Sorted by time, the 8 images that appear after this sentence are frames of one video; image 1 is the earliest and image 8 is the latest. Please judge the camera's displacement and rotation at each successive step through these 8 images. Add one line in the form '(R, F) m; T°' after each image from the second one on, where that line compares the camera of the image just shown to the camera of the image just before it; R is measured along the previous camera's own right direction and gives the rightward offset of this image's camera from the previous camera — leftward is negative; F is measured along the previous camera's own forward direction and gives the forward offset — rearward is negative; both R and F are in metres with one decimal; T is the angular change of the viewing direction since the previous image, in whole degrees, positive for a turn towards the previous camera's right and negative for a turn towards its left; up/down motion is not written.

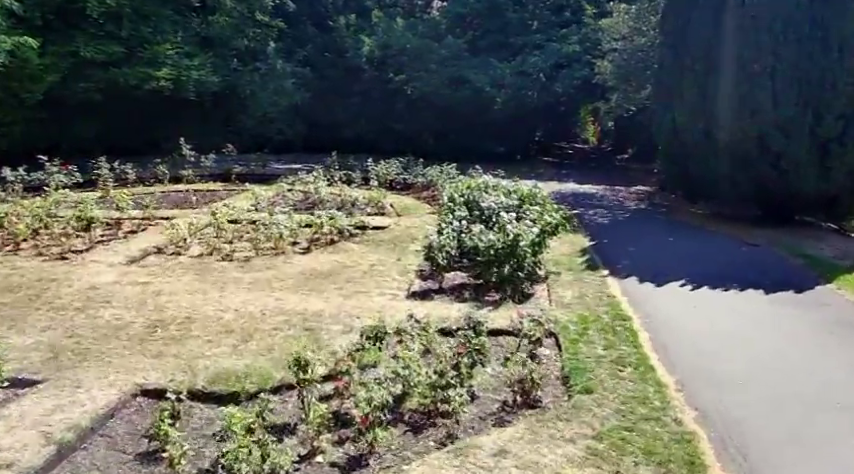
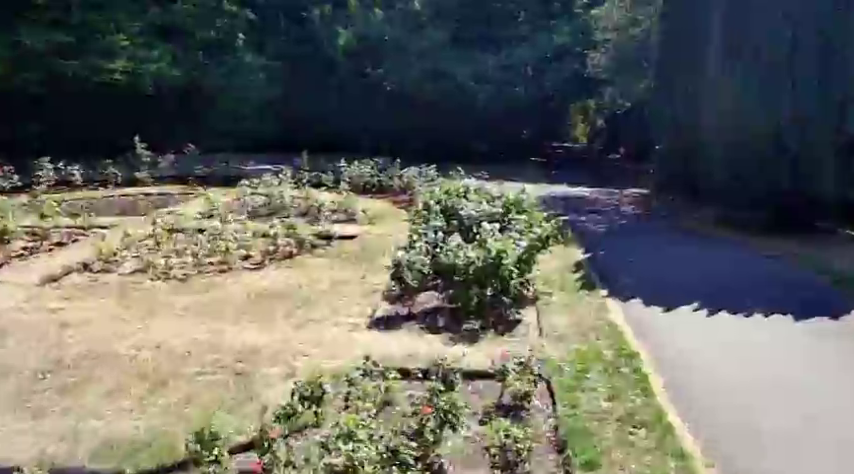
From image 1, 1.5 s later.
(+0.1, +0.8) m; +1°
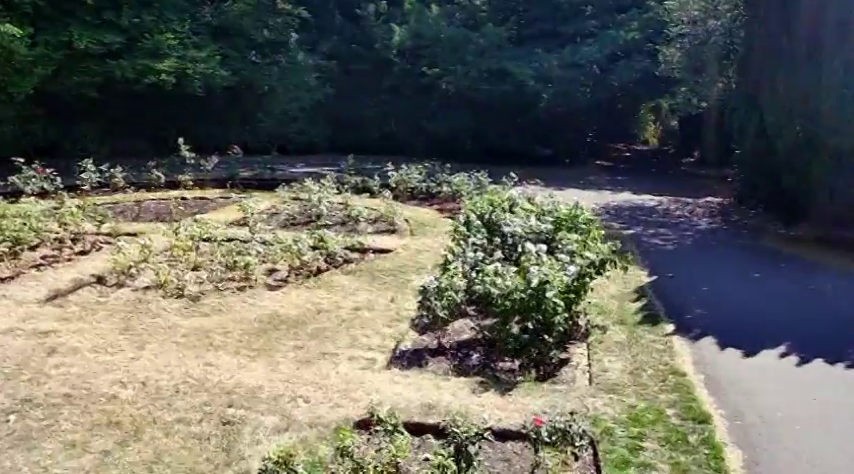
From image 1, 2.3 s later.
(+0.2, +0.6) m; -6°
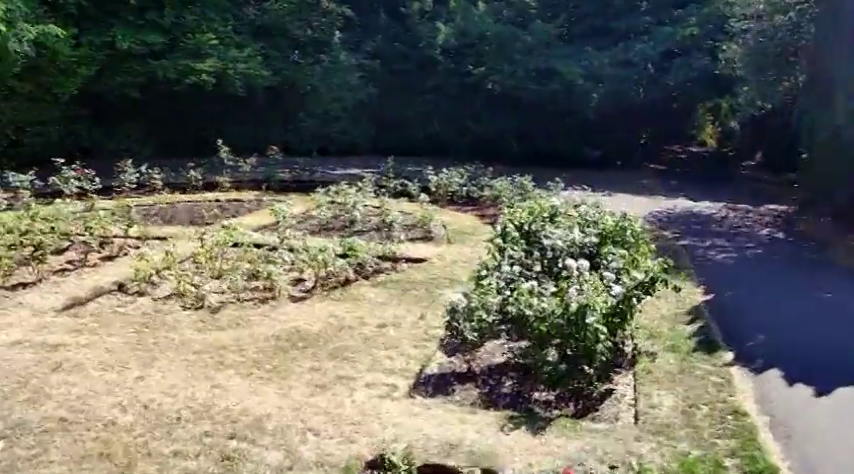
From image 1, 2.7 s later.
(+0.1, +0.3) m; -4°
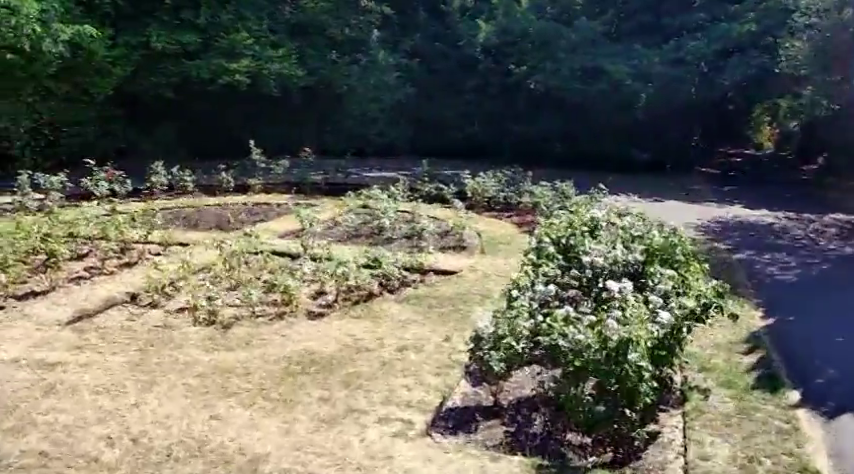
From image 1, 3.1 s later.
(+0.1, +0.3) m; -4°
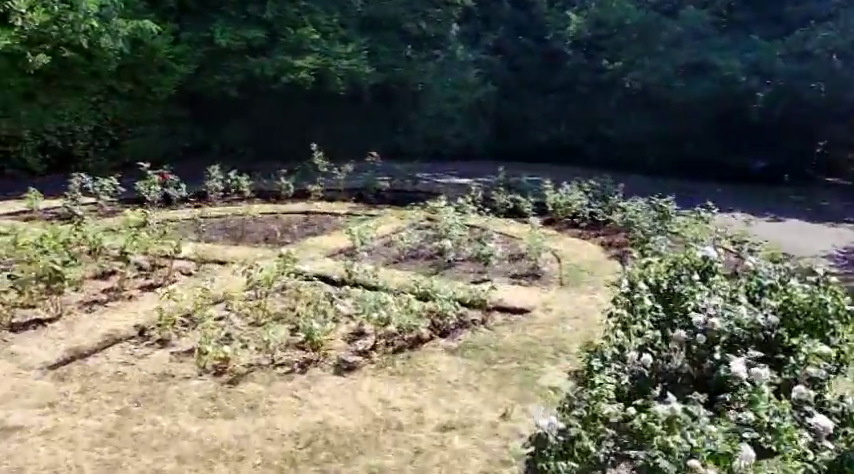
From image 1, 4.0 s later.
(+0.1, +0.9) m; -7°
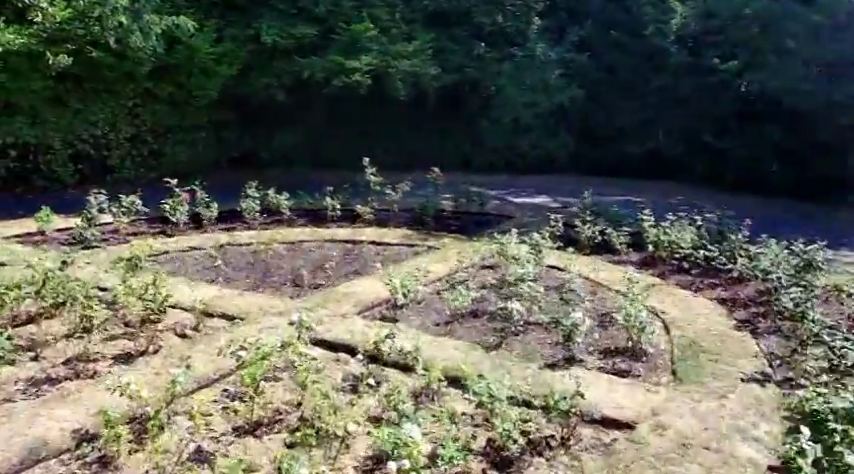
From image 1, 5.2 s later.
(+0.1, +1.2) m; -6°
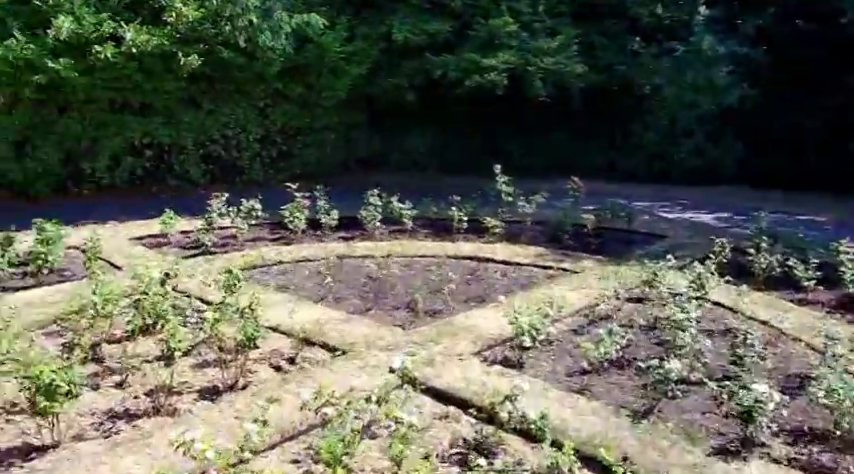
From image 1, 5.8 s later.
(0.0, +0.7) m; -11°
